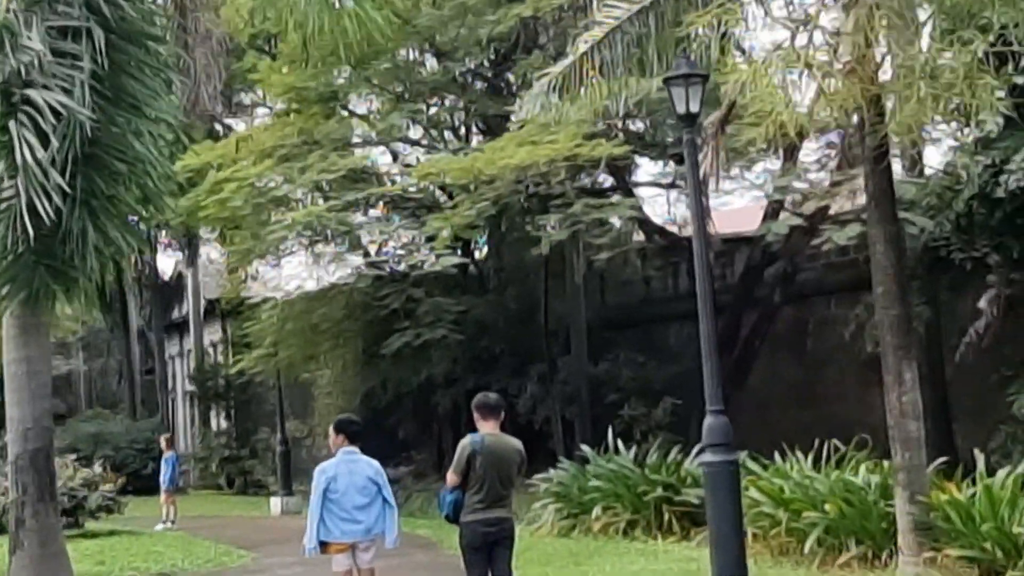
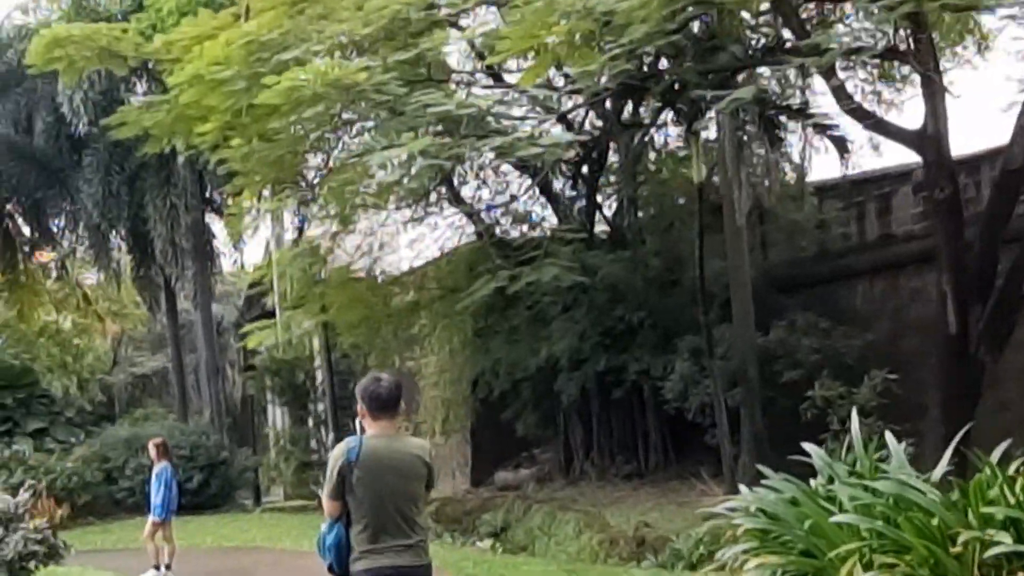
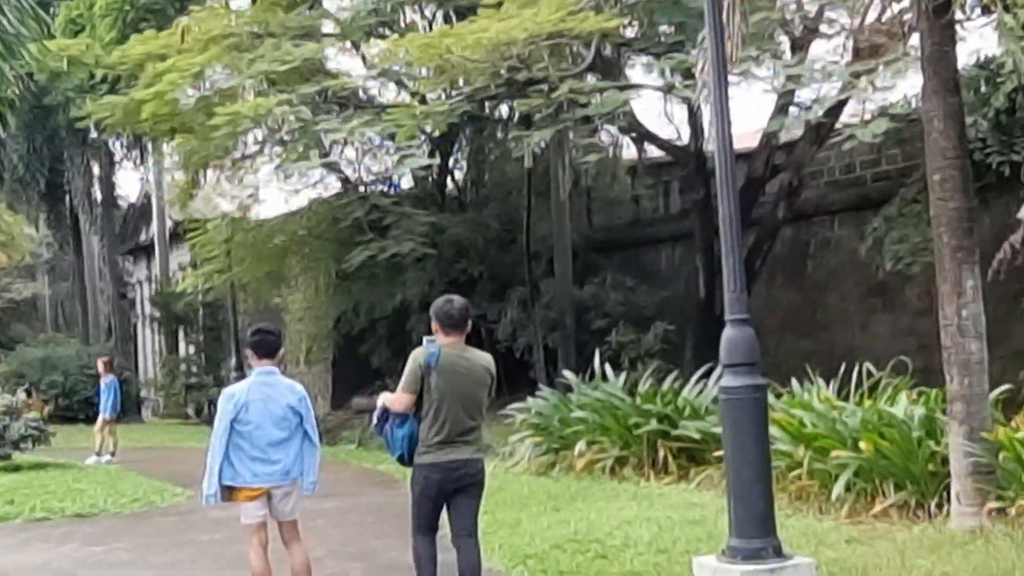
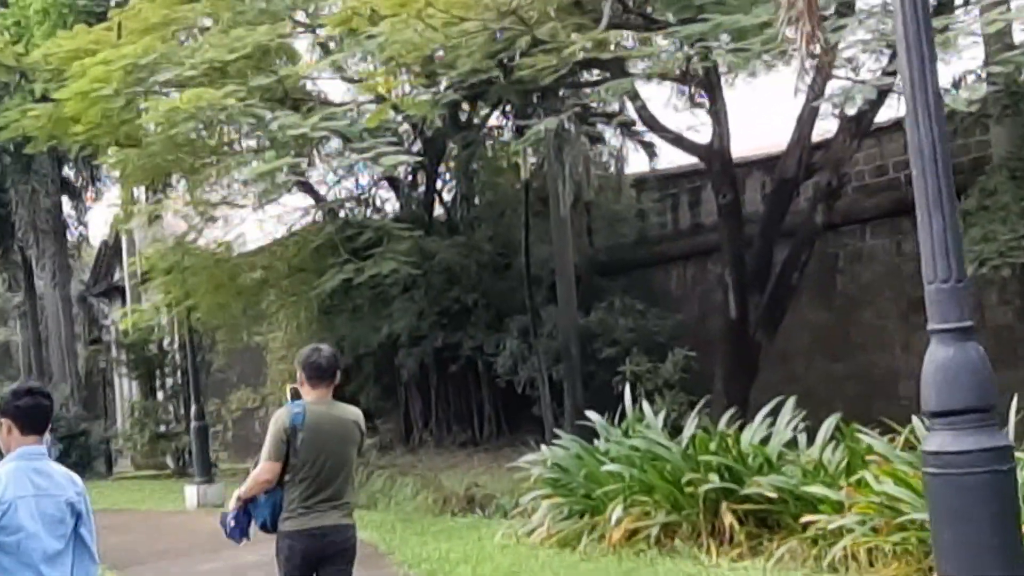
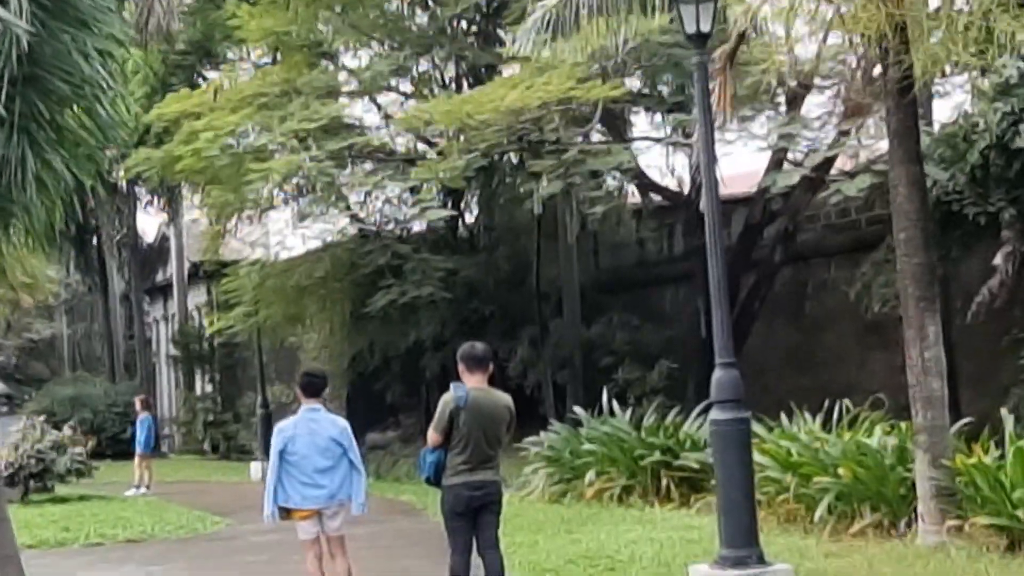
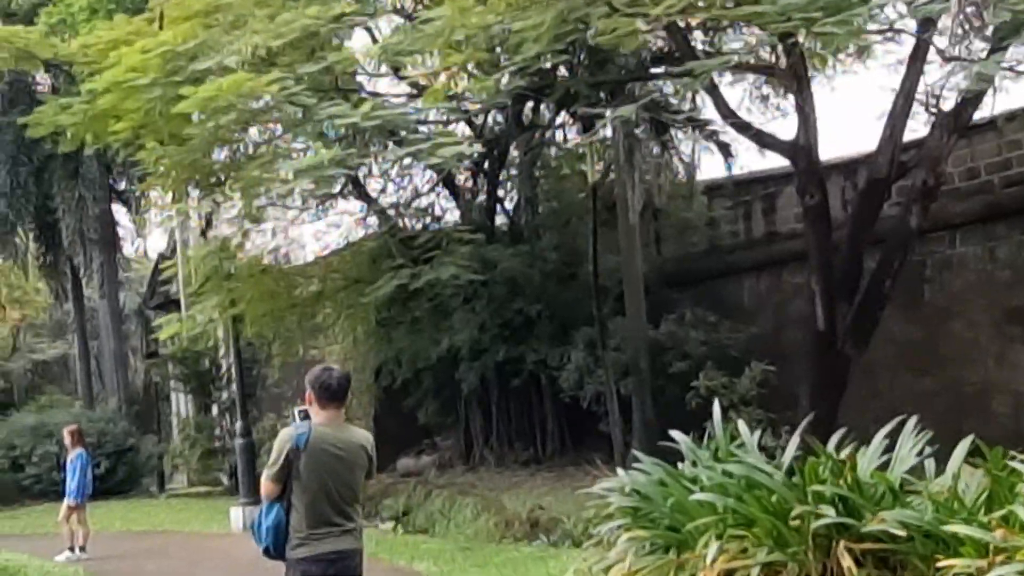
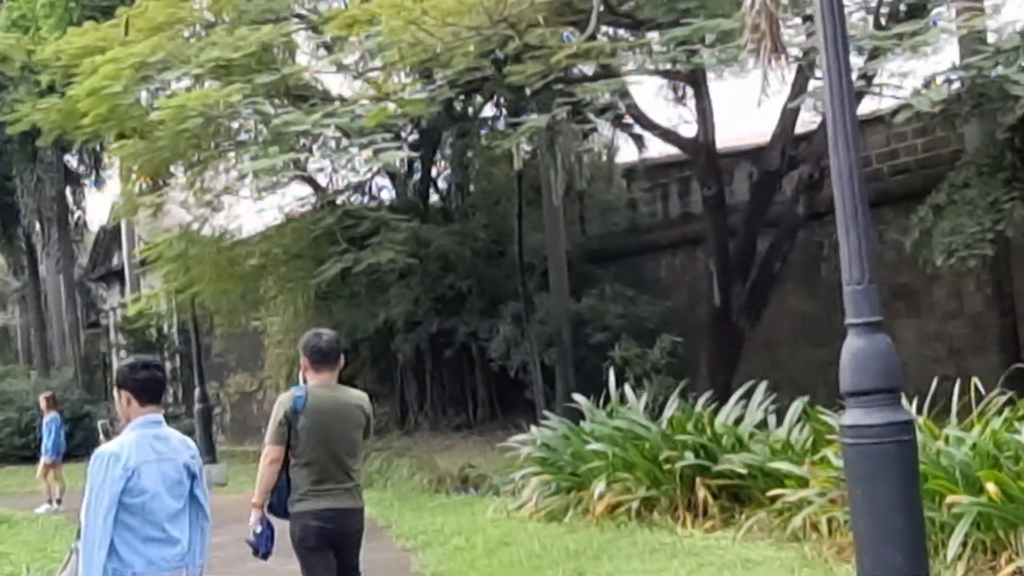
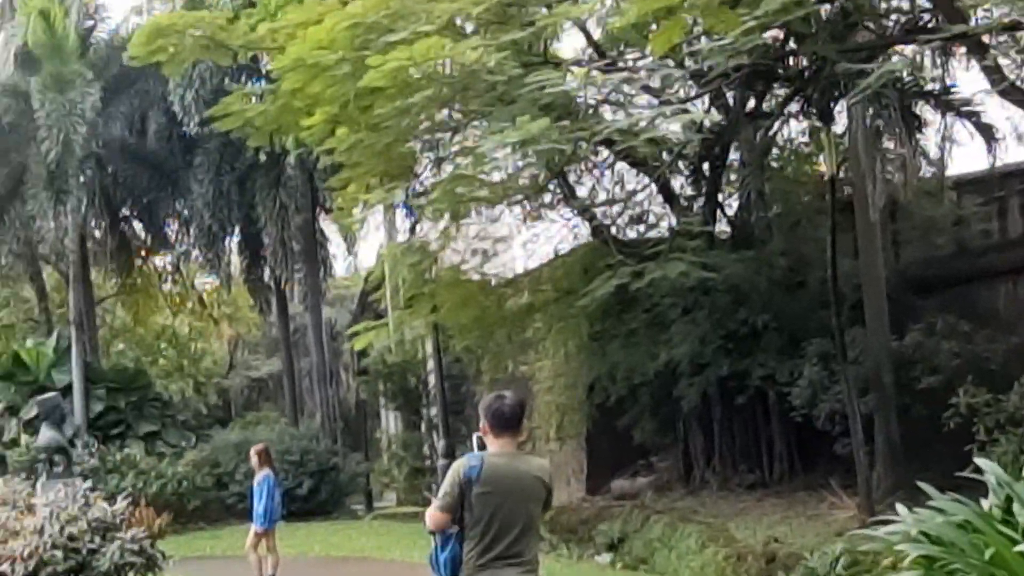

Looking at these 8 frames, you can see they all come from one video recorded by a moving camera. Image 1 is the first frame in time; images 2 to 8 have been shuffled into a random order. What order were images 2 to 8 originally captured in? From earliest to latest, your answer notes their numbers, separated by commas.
5, 3, 7, 4, 6, 2, 8
